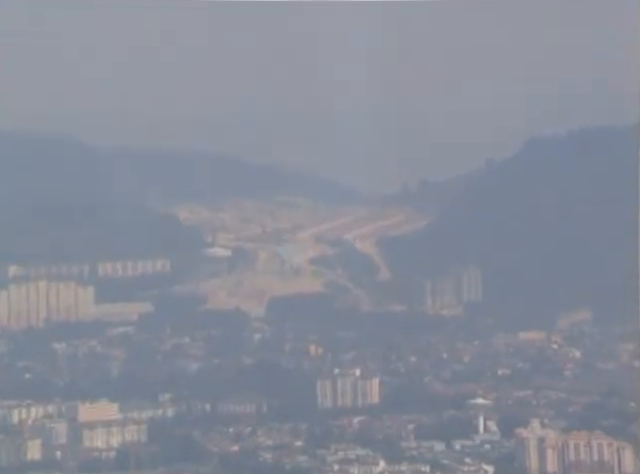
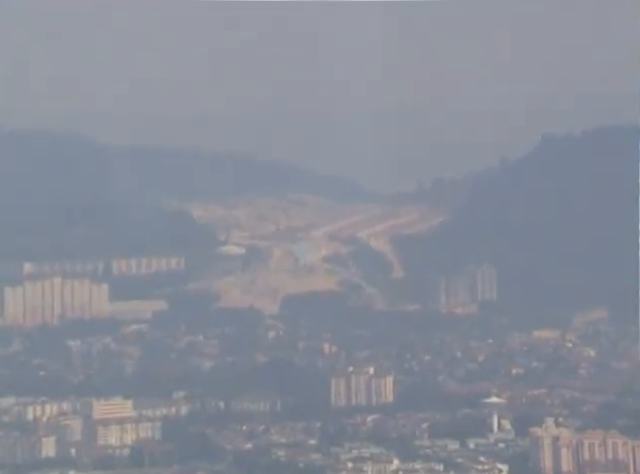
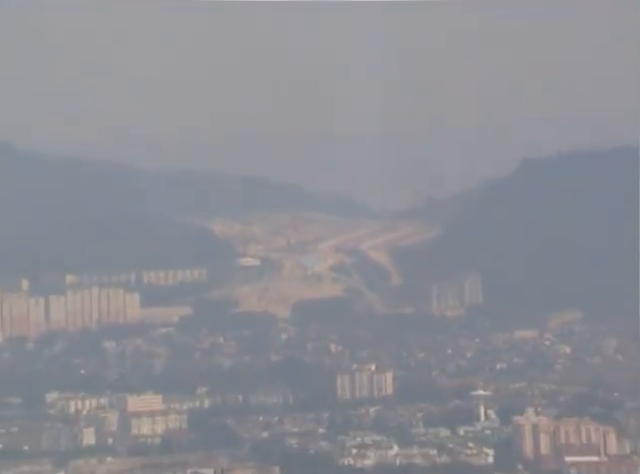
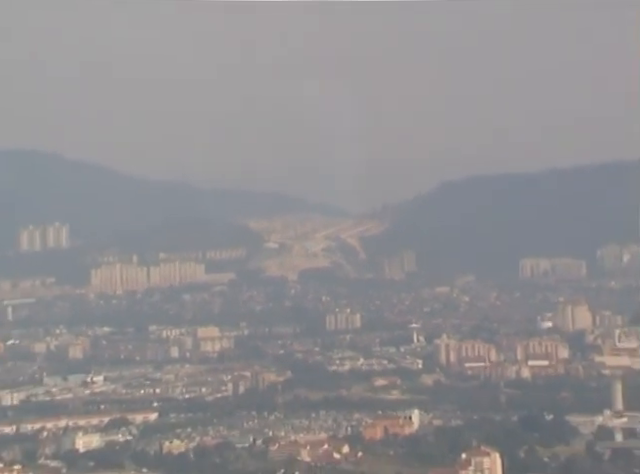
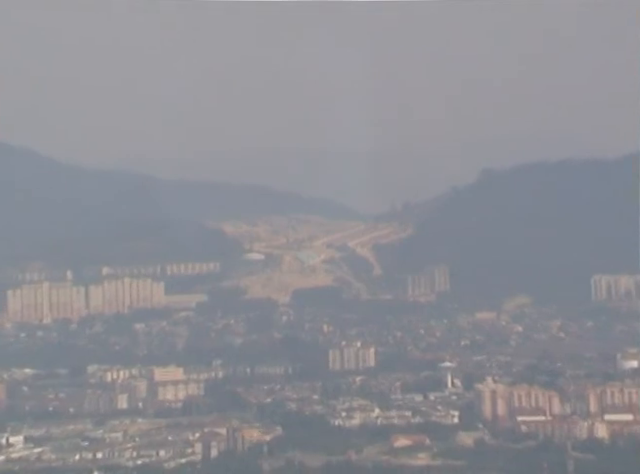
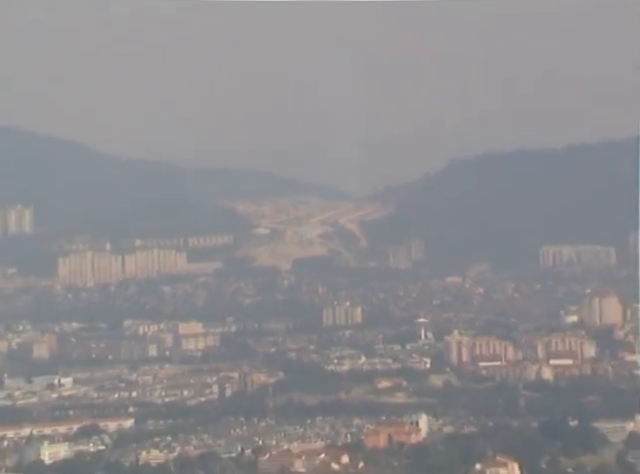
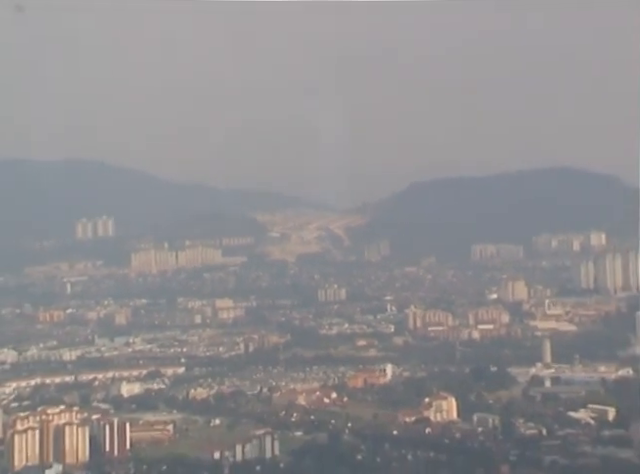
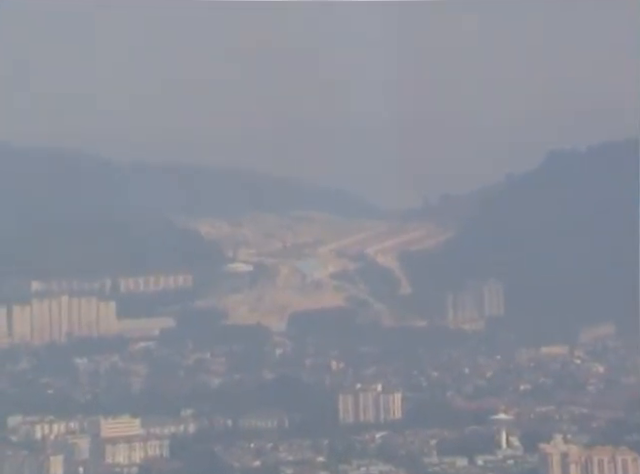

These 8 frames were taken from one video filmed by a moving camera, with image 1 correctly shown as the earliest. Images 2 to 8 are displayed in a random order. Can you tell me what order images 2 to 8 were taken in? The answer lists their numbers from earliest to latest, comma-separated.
2, 8, 3, 5, 6, 4, 7
